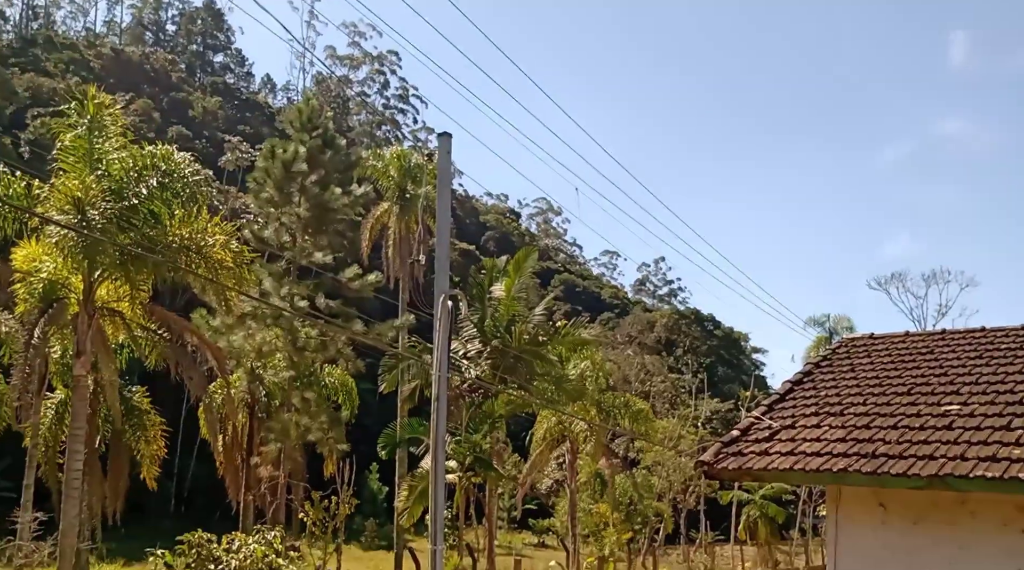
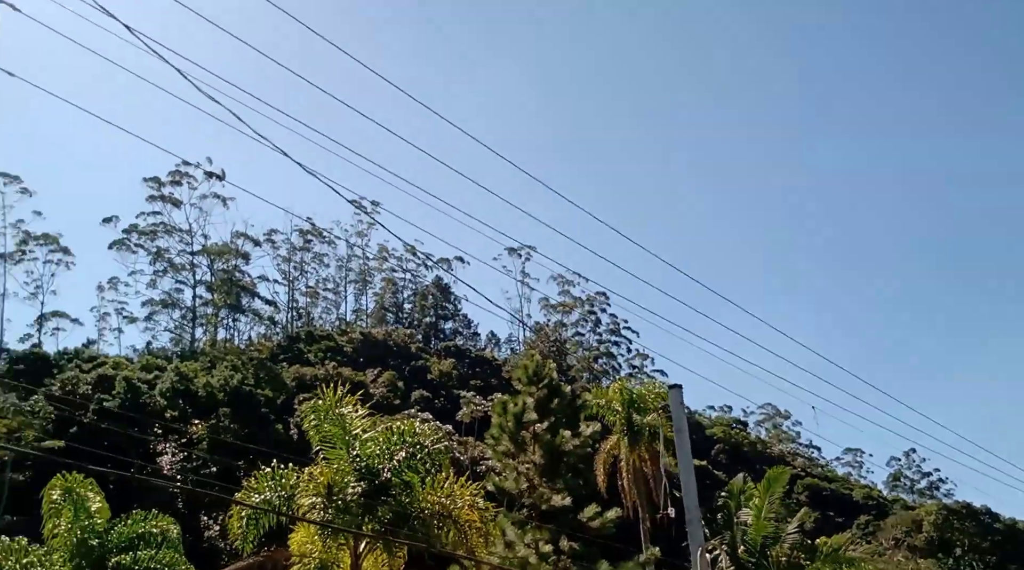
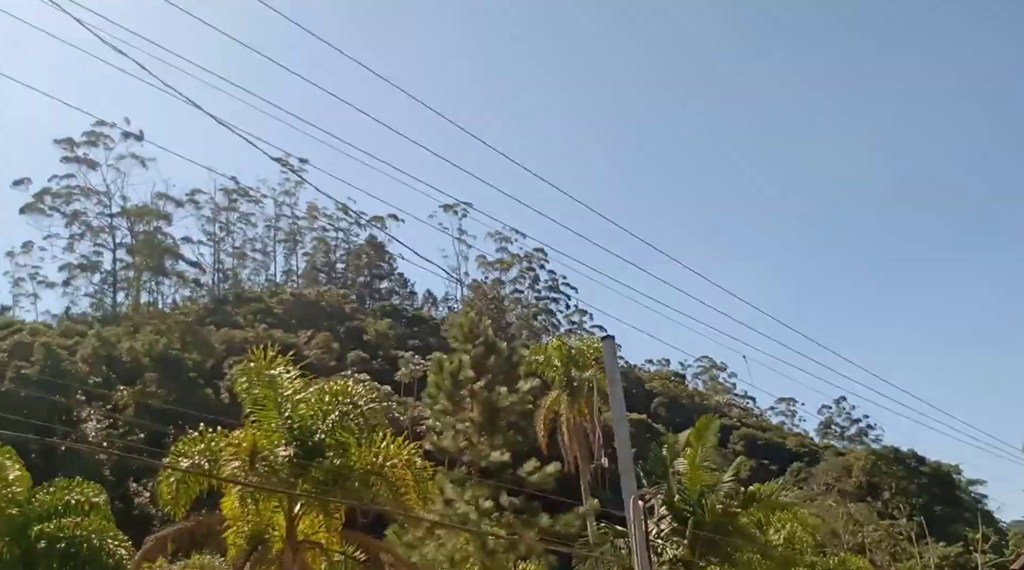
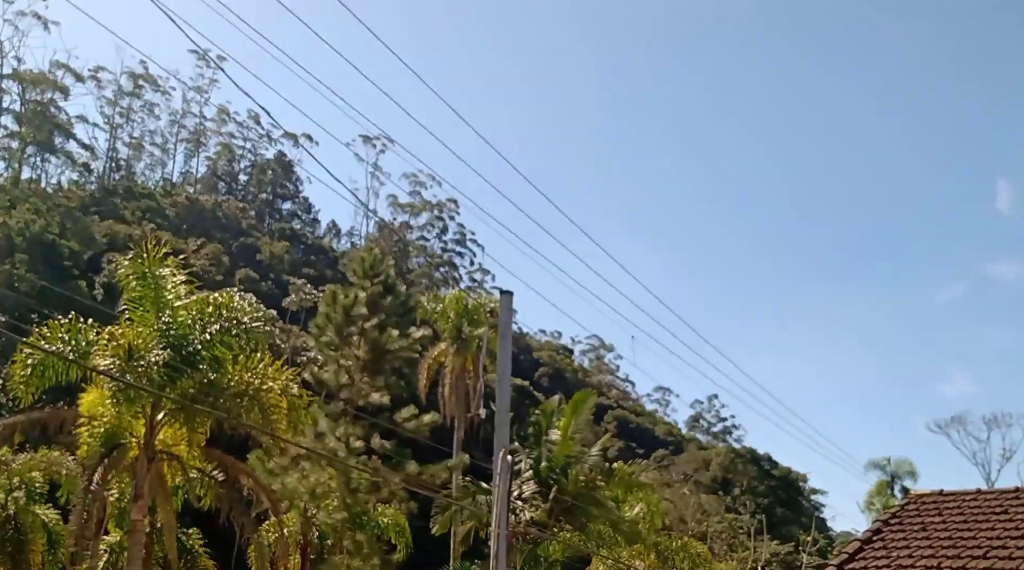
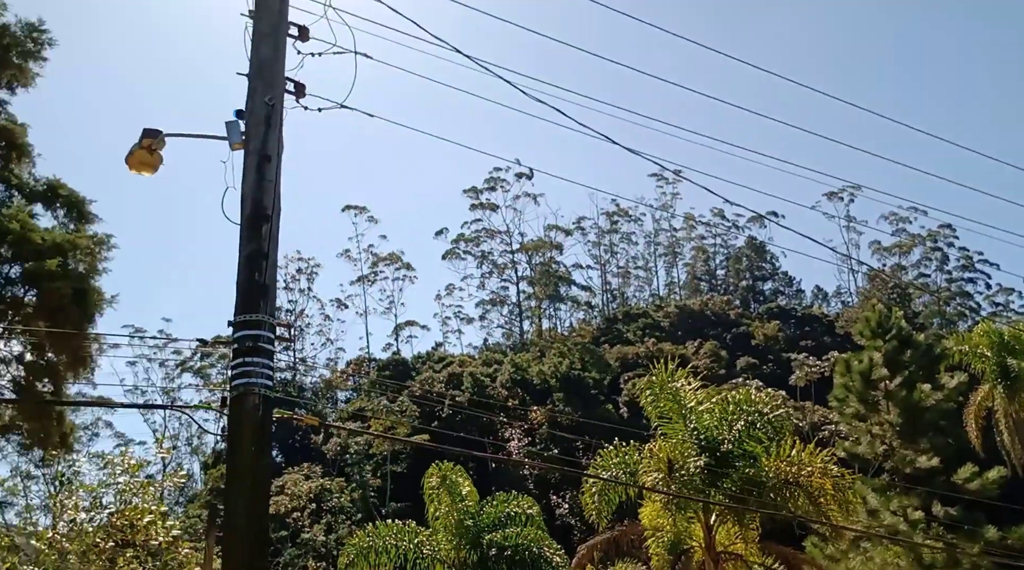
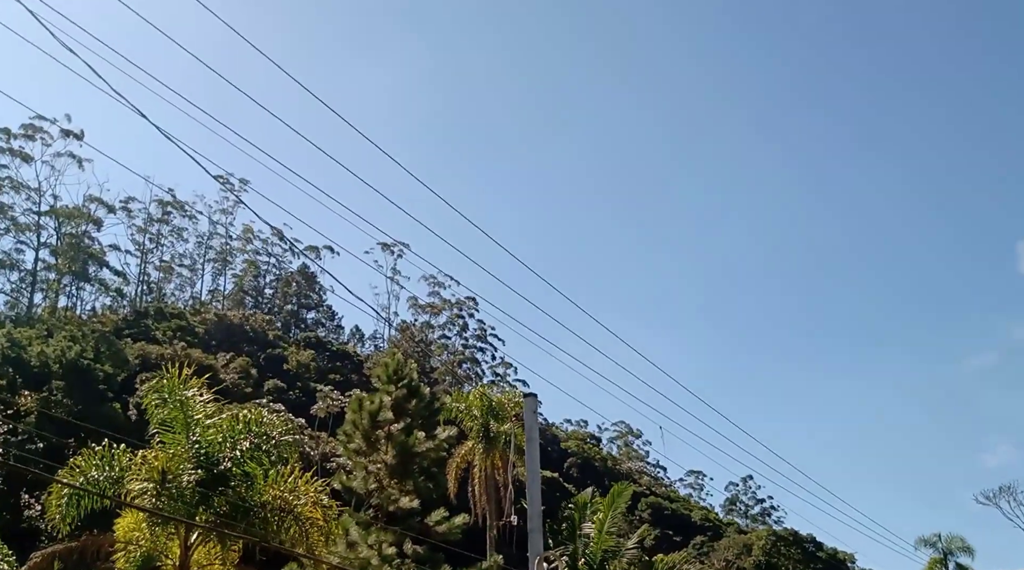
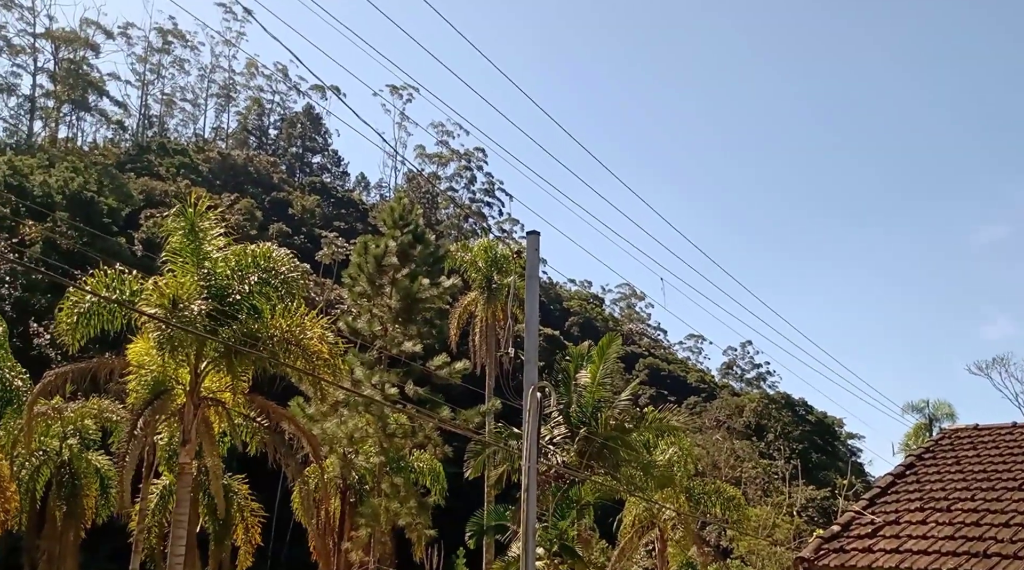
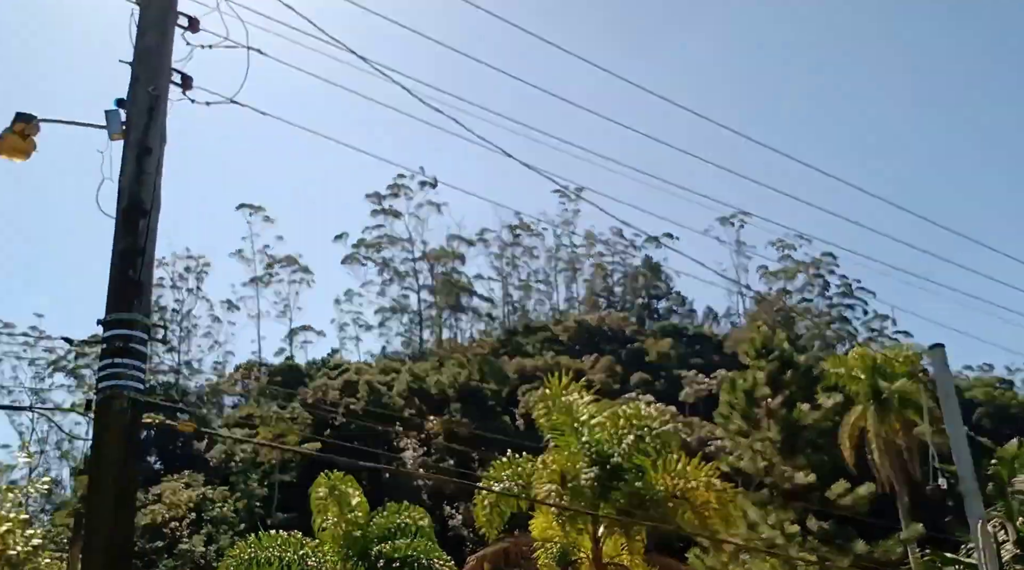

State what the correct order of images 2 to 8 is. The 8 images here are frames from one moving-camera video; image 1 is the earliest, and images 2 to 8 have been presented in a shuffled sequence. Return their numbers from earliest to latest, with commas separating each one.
7, 4, 6, 2, 8, 5, 3
